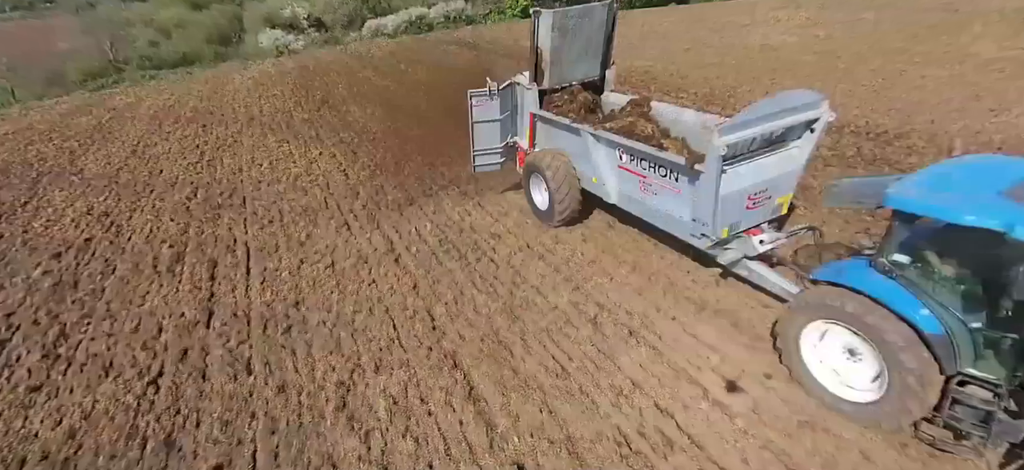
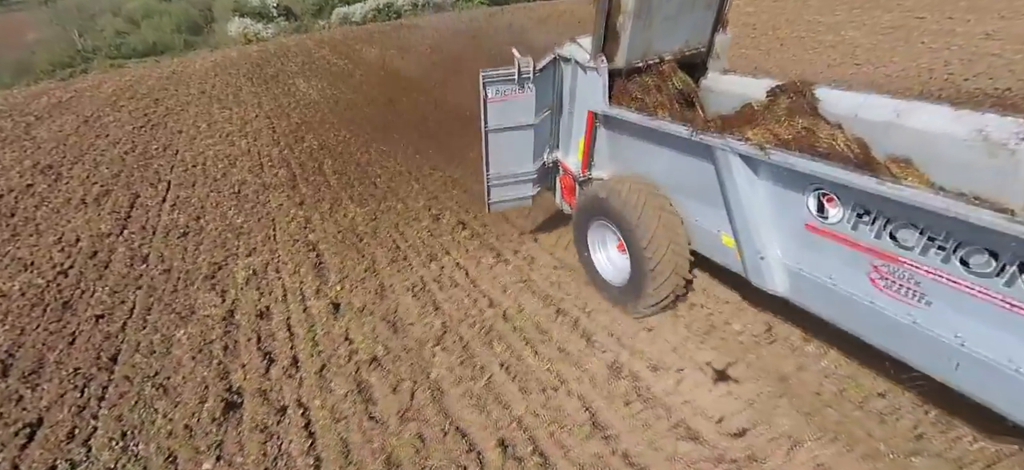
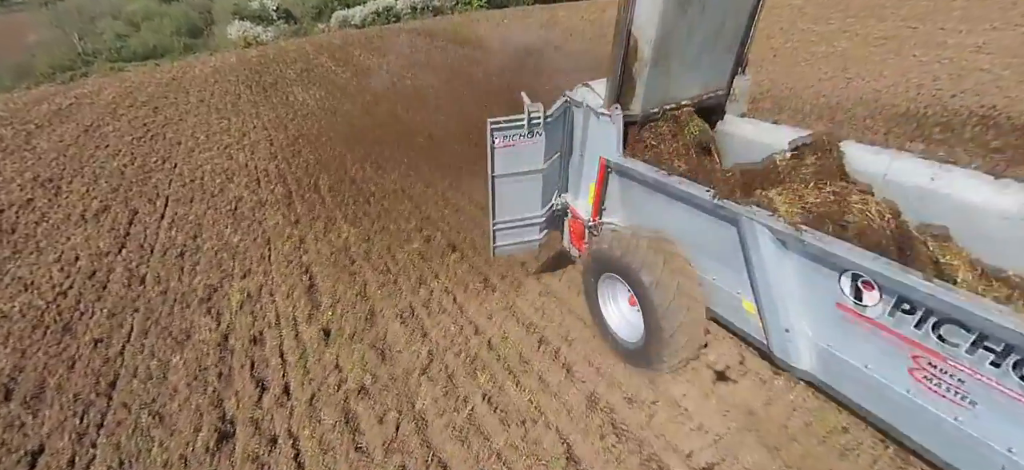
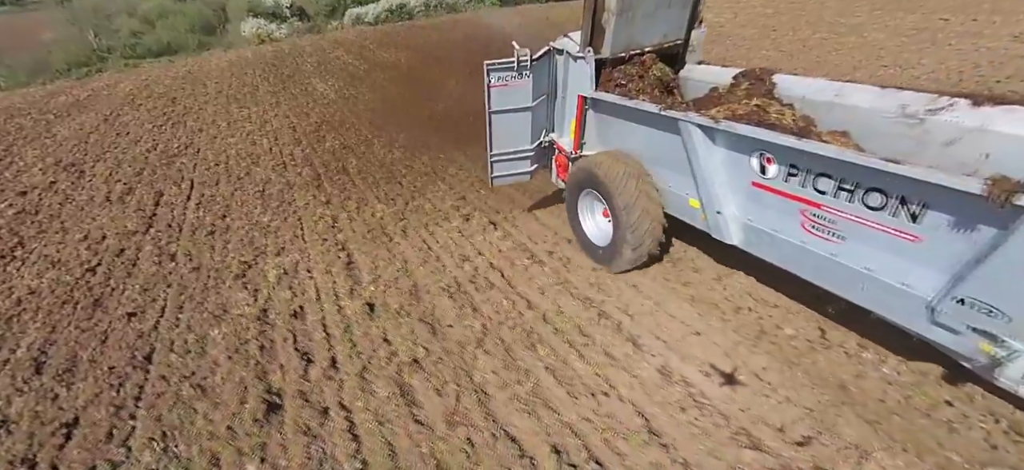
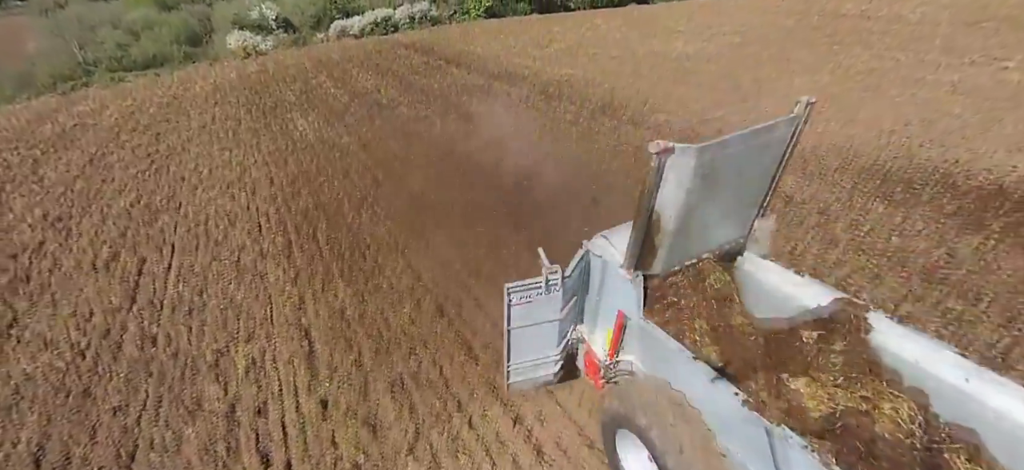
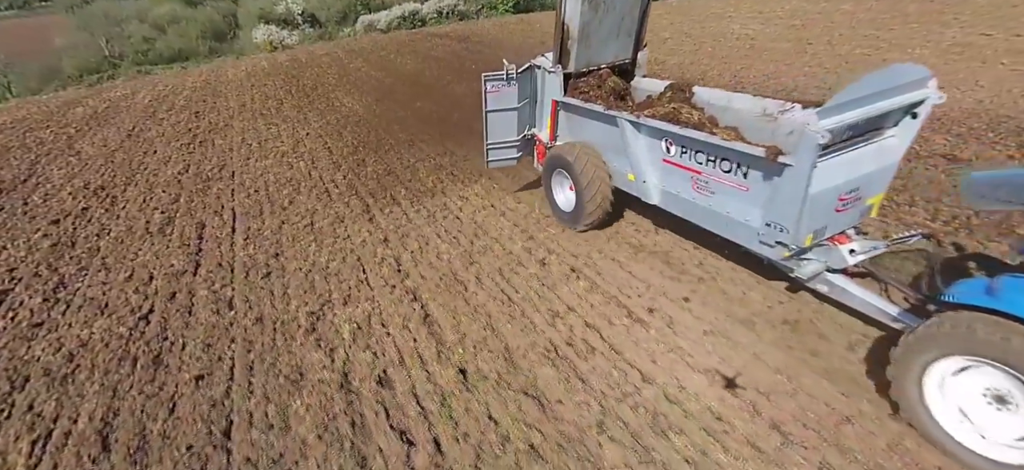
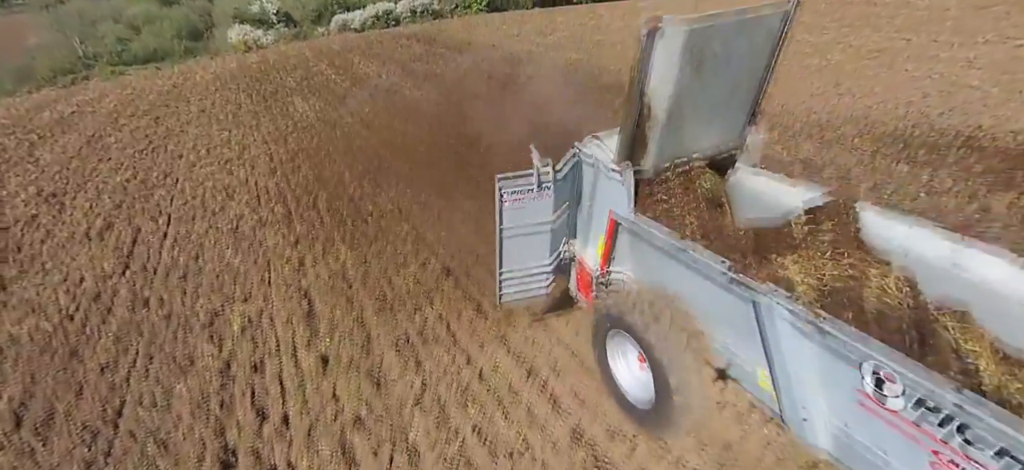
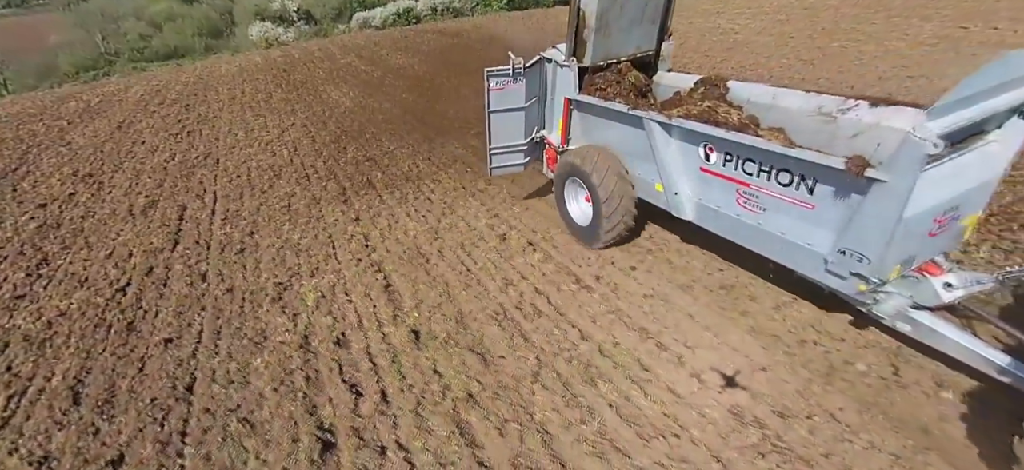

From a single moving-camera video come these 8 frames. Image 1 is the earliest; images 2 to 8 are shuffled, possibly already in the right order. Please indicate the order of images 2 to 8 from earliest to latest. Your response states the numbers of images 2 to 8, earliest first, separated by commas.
6, 8, 4, 2, 3, 7, 5
